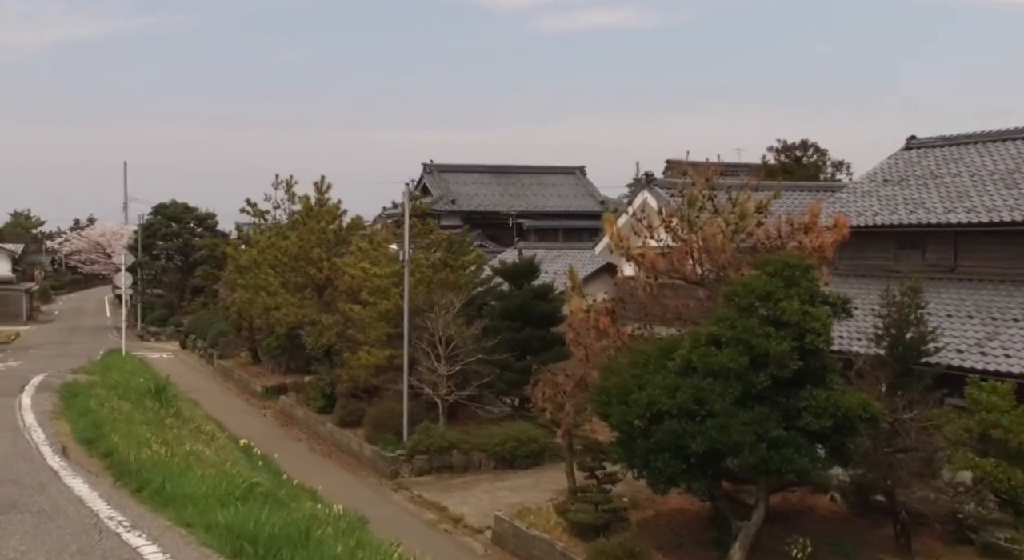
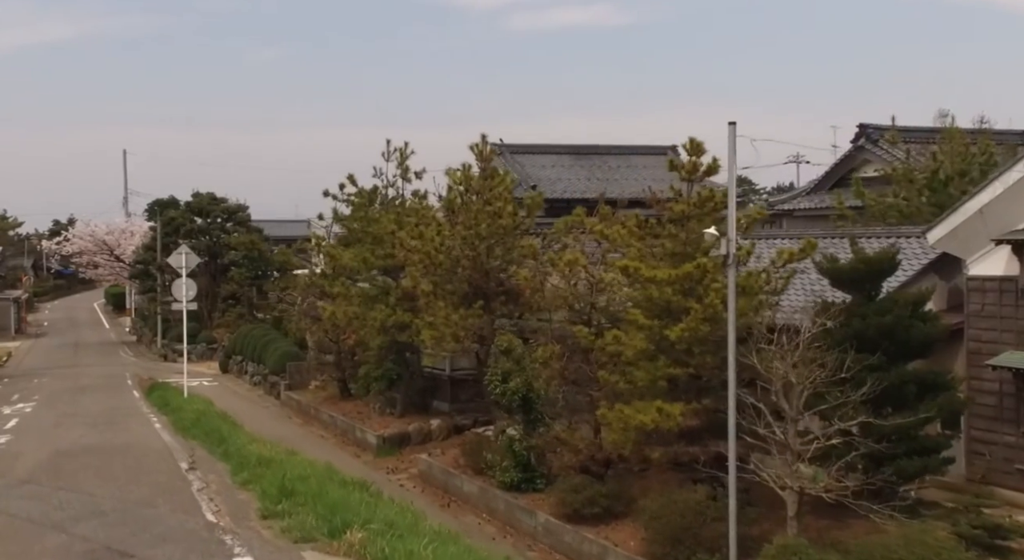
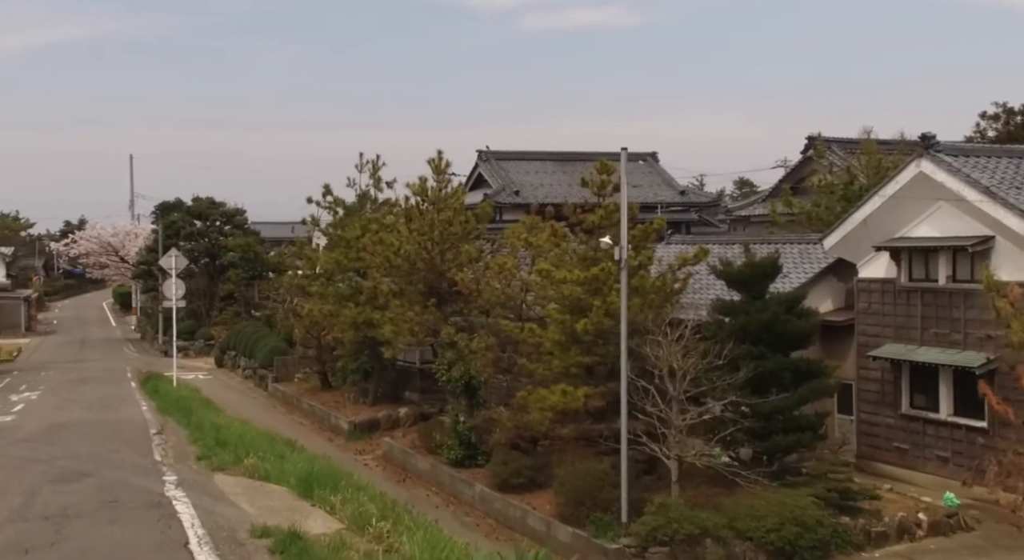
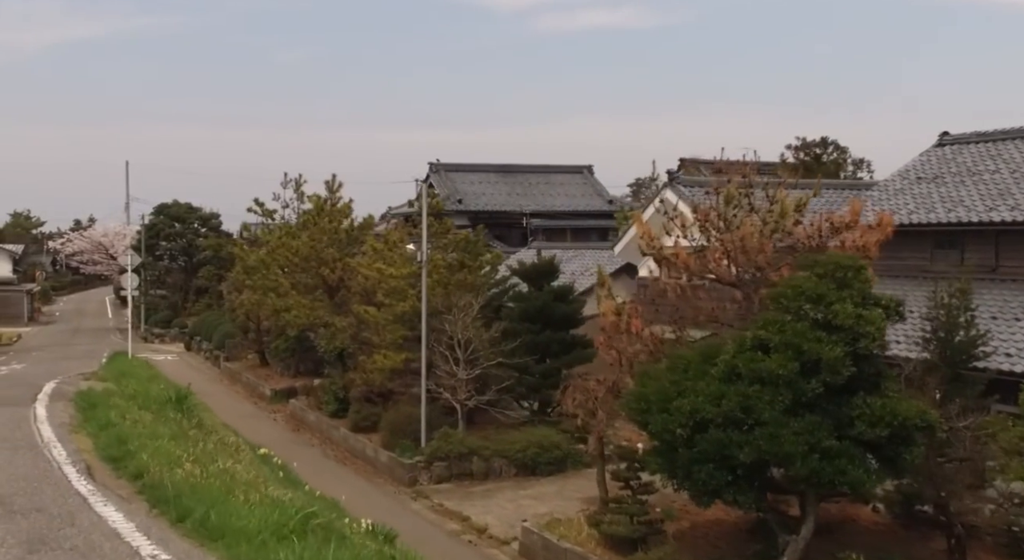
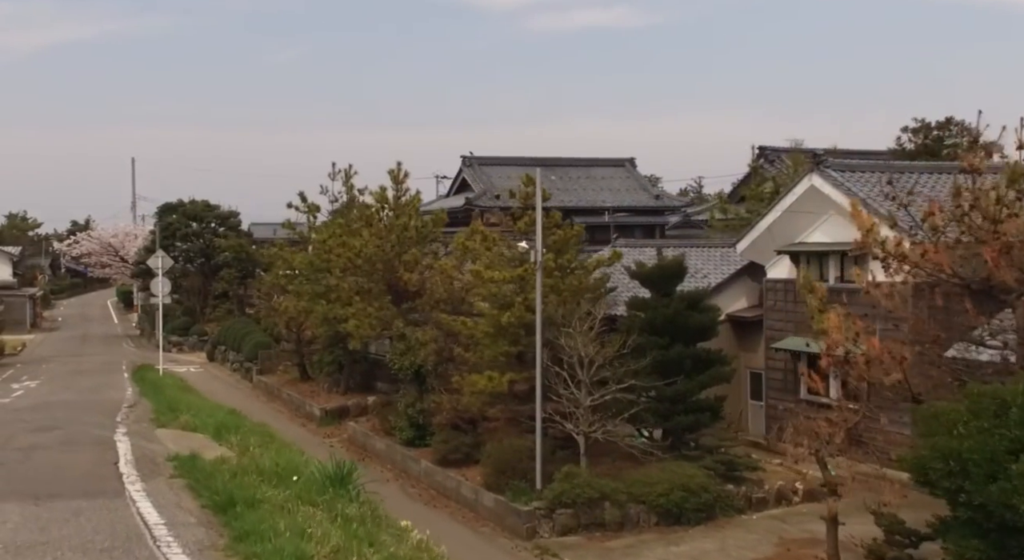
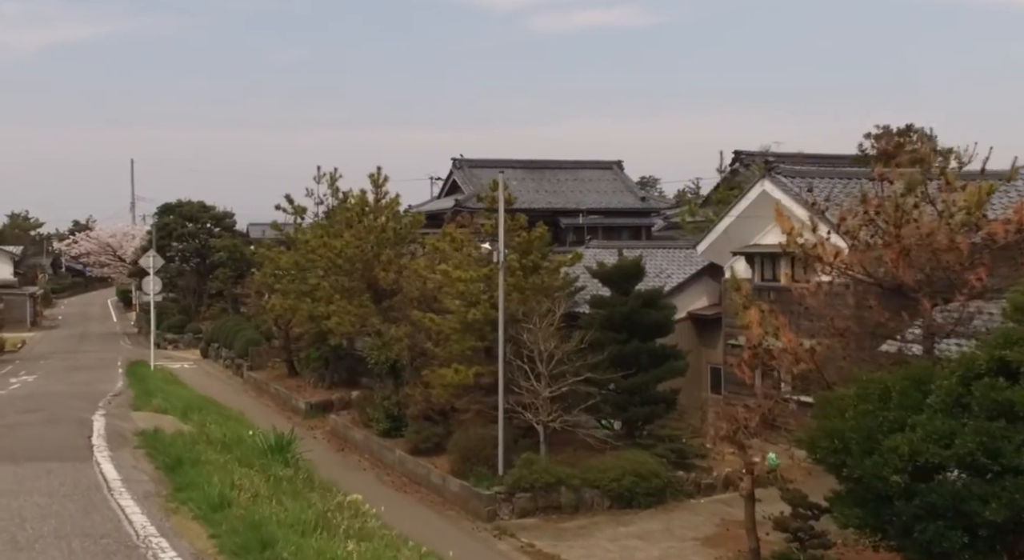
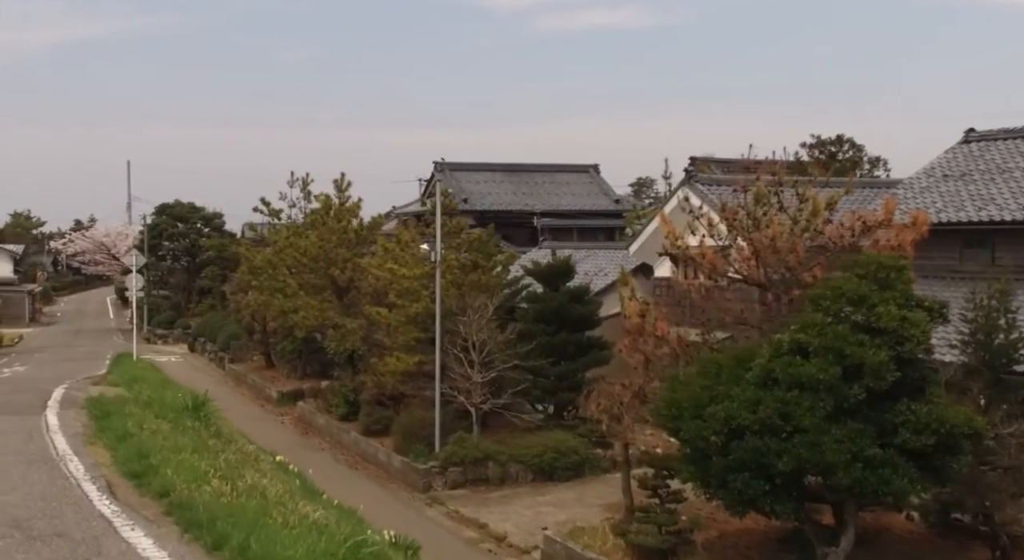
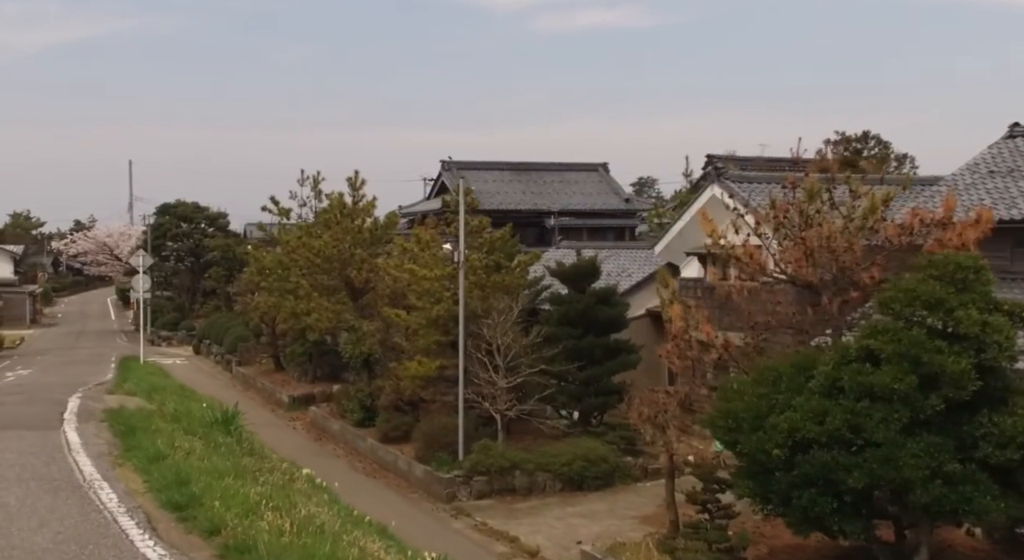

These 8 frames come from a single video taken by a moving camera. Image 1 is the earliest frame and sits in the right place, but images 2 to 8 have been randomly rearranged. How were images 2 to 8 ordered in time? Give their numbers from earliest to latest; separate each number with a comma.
4, 7, 8, 6, 5, 3, 2
